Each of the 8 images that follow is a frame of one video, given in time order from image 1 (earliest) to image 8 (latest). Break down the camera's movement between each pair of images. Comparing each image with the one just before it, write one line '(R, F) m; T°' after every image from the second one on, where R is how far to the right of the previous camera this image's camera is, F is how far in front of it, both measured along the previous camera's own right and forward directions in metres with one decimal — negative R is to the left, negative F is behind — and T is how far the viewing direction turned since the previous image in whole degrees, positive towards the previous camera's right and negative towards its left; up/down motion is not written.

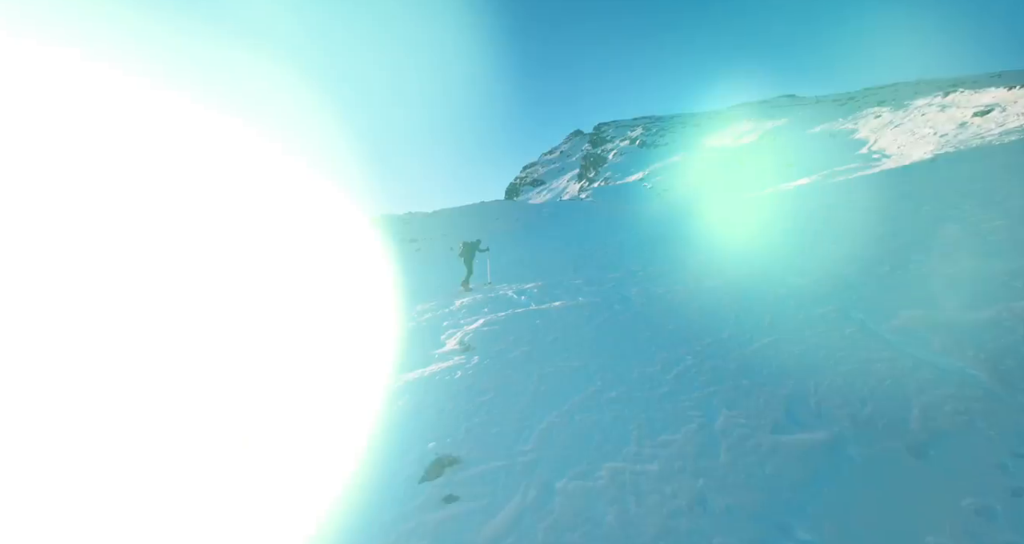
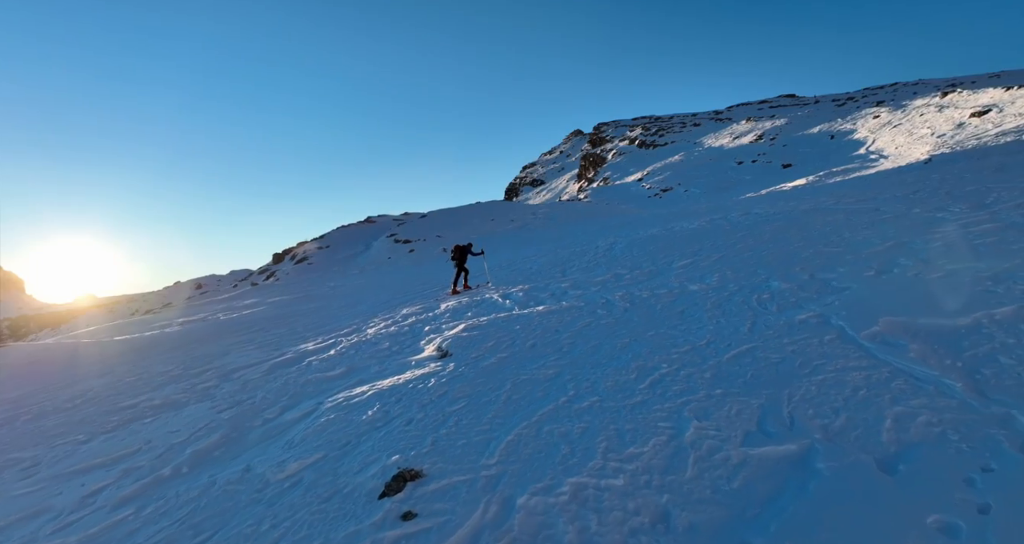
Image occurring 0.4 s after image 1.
(+0.4, +0.1) m; 0°
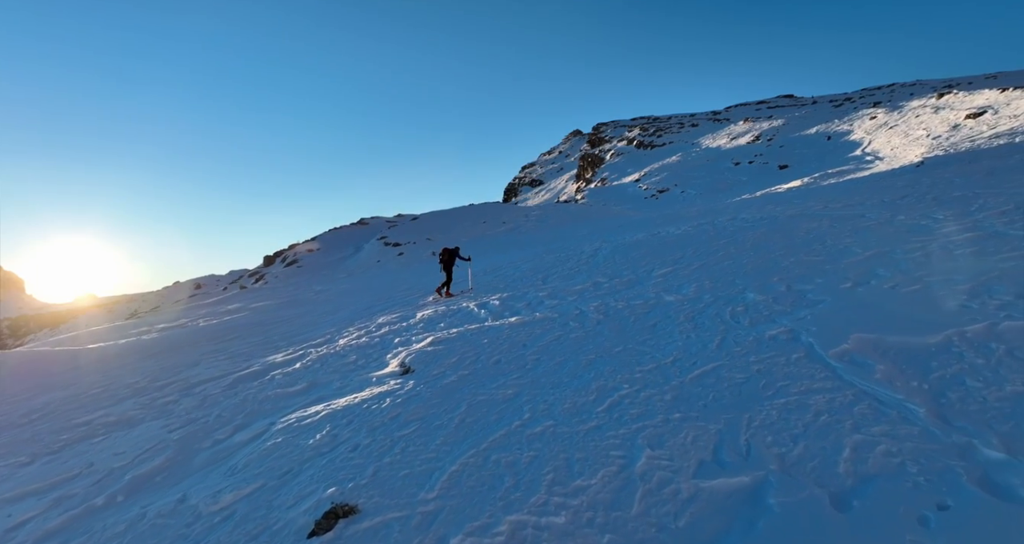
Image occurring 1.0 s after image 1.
(+0.6, +0.2) m; 0°
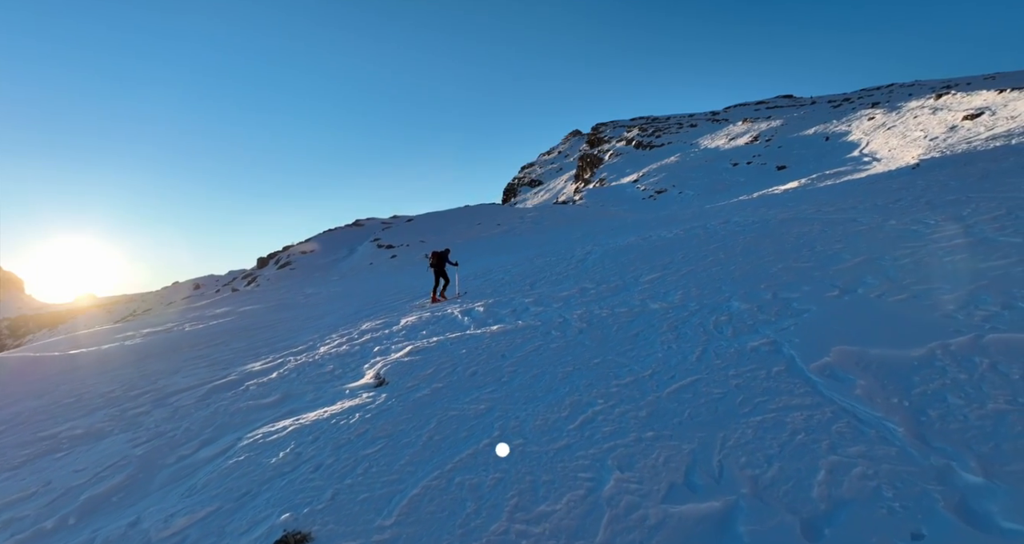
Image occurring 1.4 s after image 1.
(+0.4, +0.2) m; 0°
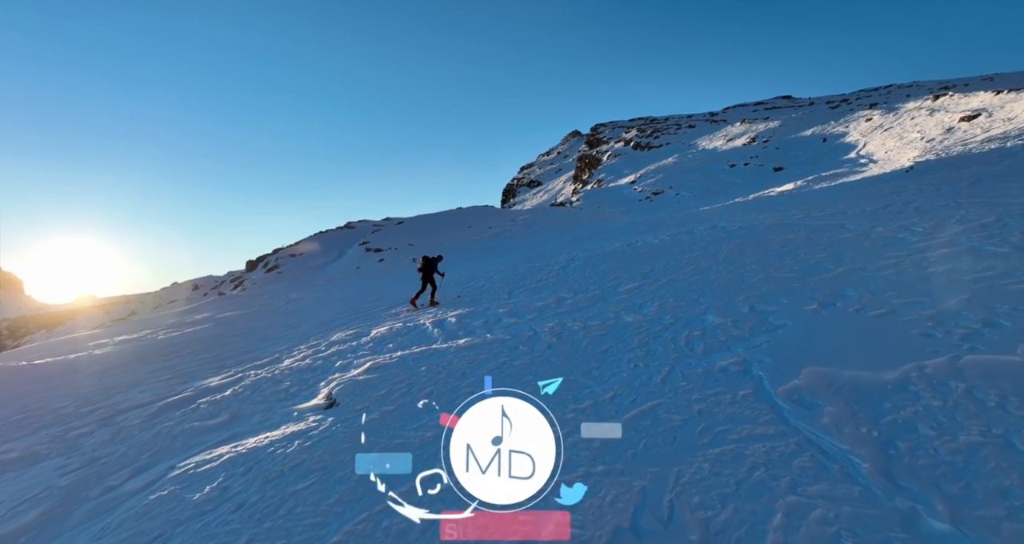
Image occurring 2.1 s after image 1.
(+0.7, +0.4) m; 0°
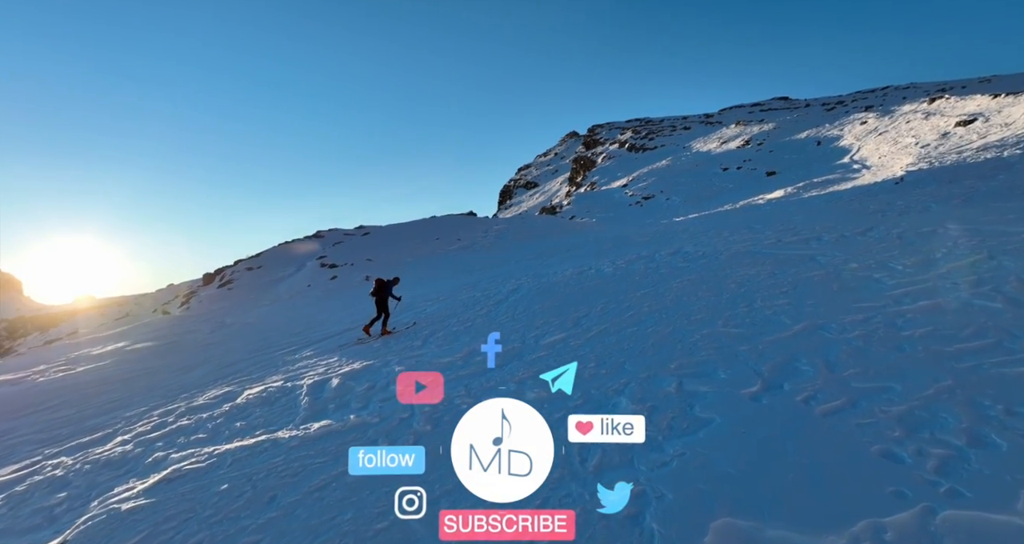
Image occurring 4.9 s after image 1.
(+2.3, +2.1) m; 0°
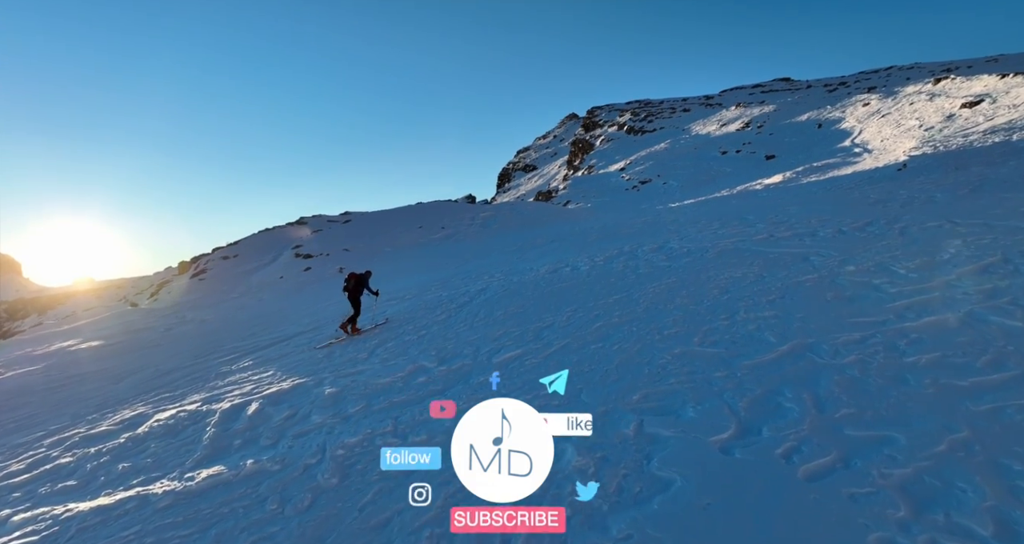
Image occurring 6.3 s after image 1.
(+1.0, +1.4) m; 0°
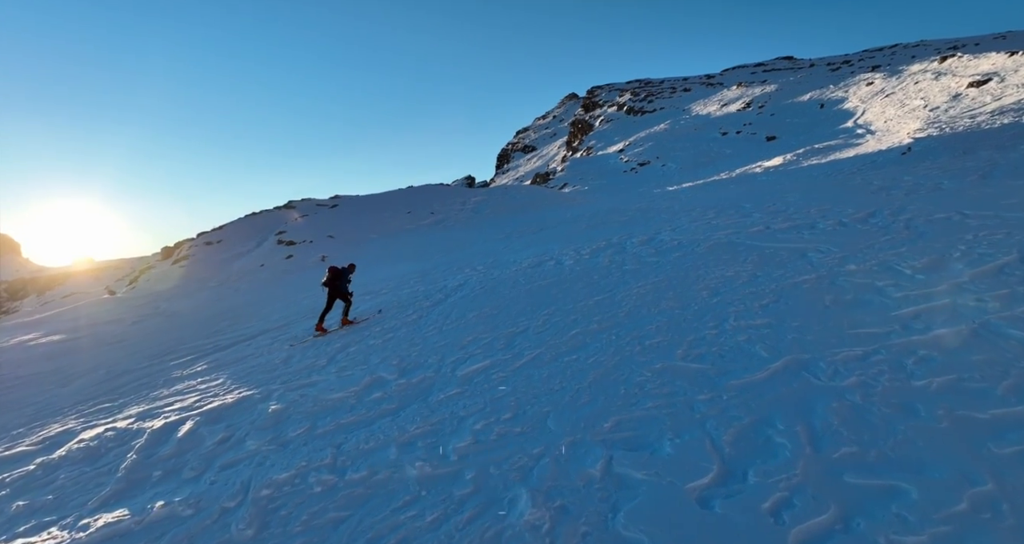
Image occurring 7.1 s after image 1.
(+0.6, +1.0) m; 0°
